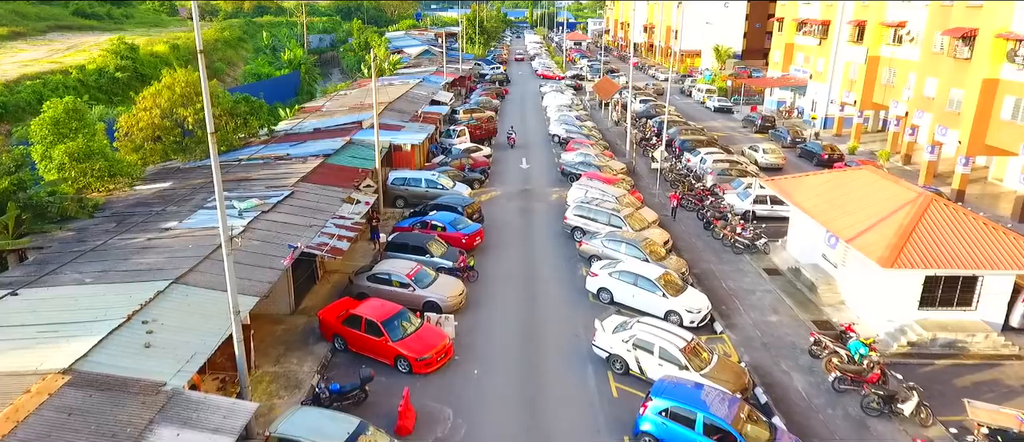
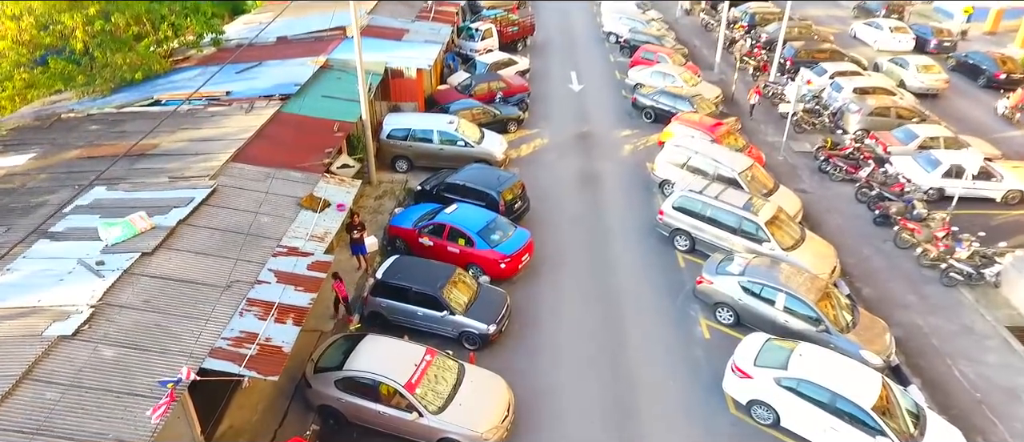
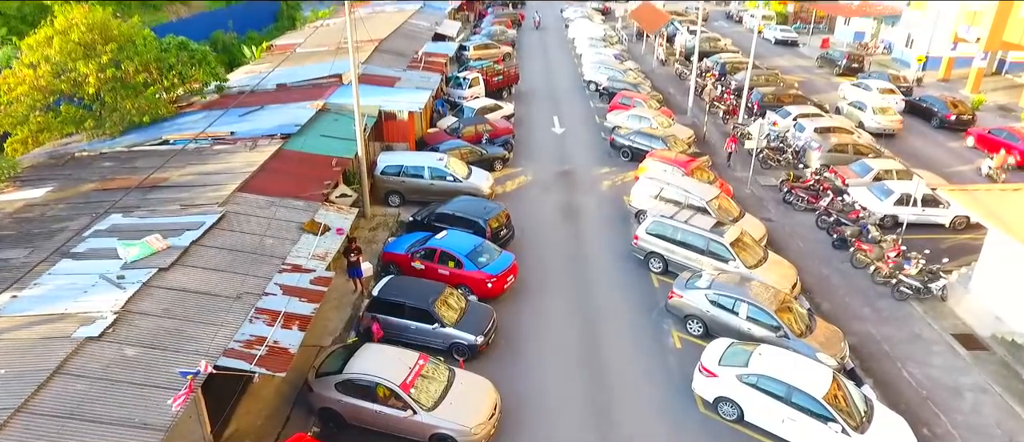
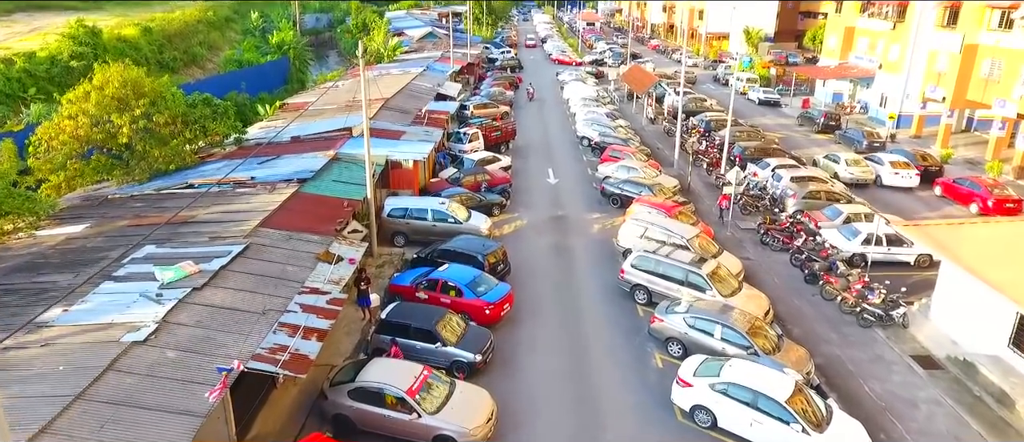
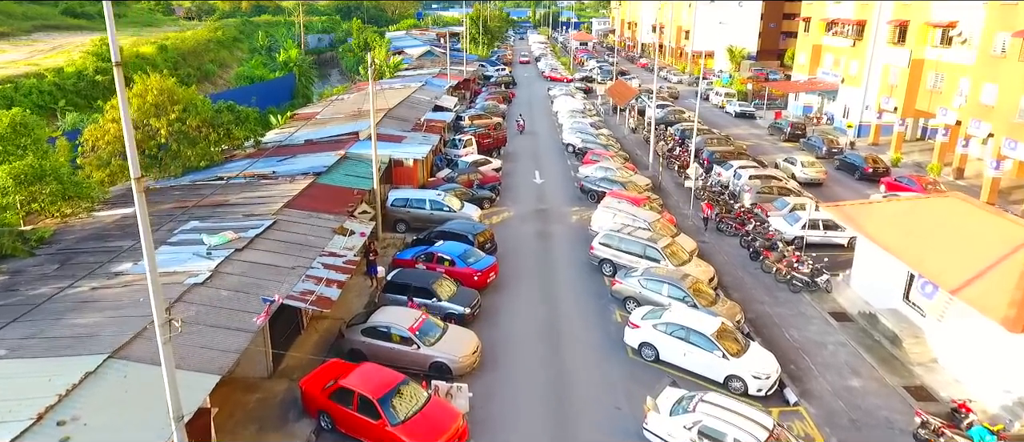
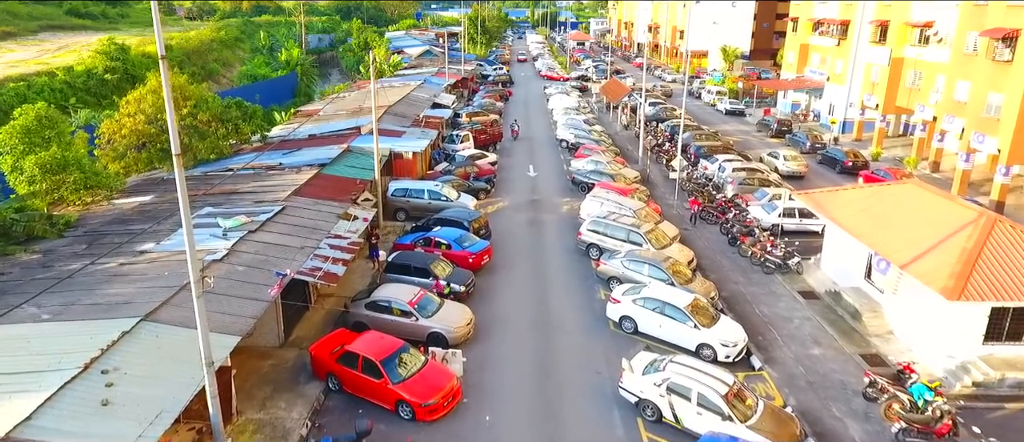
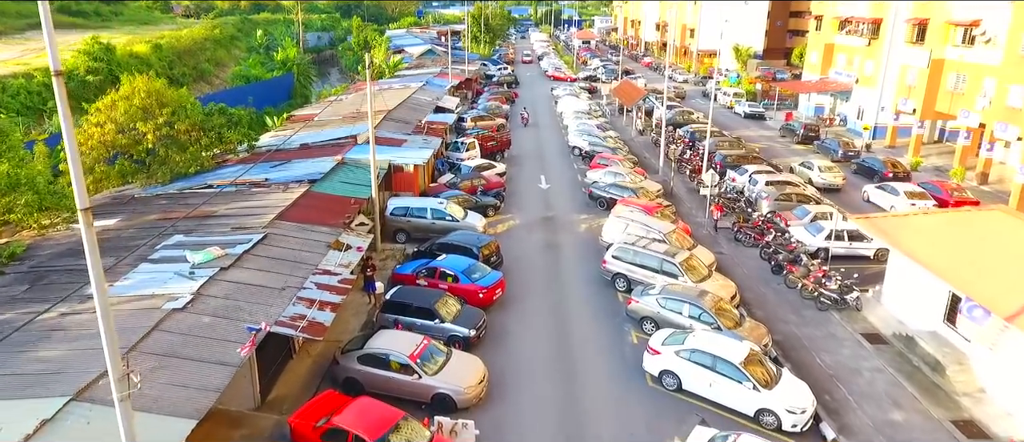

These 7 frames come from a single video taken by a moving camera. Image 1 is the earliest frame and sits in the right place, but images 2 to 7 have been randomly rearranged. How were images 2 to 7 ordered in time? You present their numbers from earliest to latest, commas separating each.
6, 5, 7, 4, 3, 2
